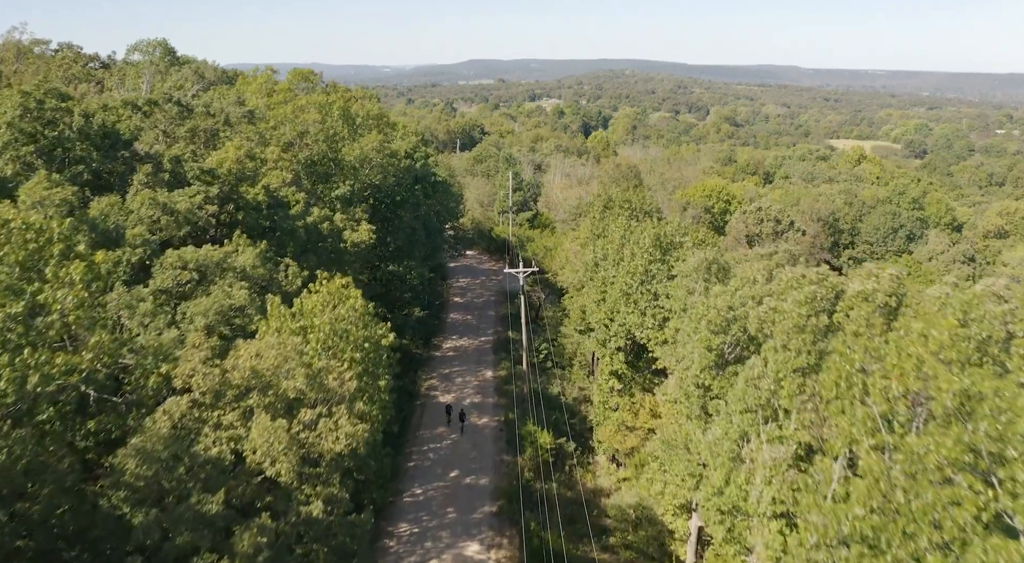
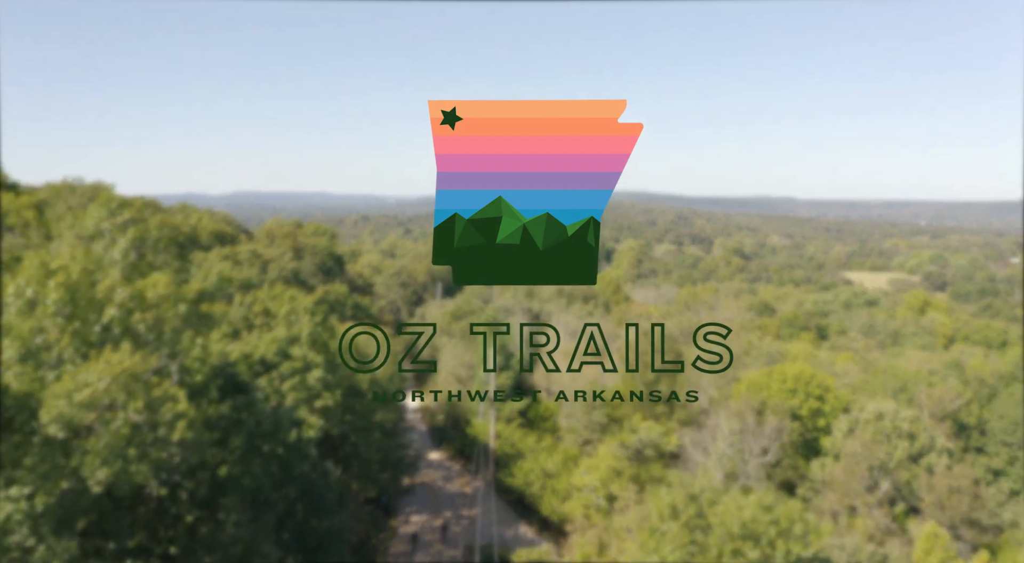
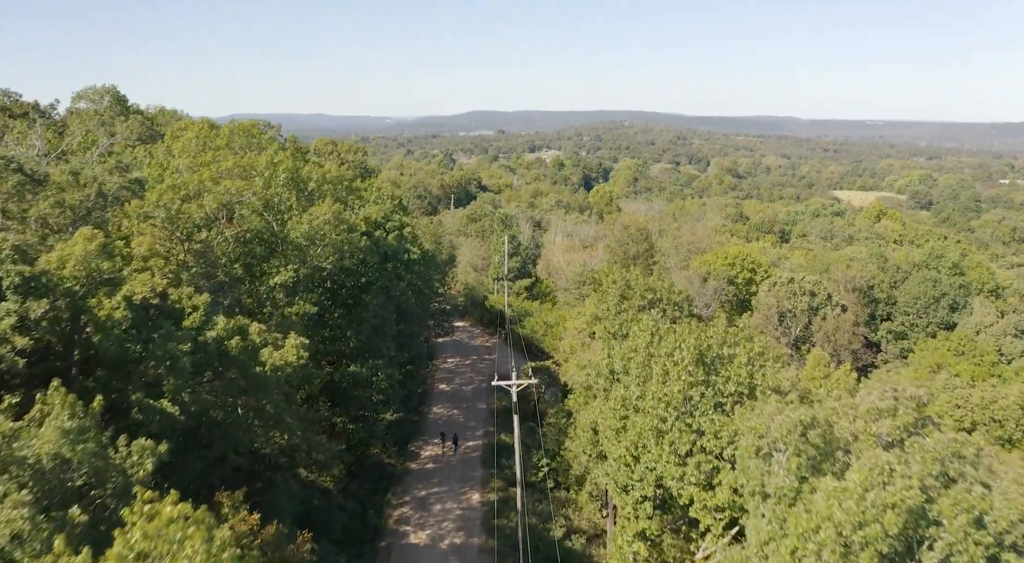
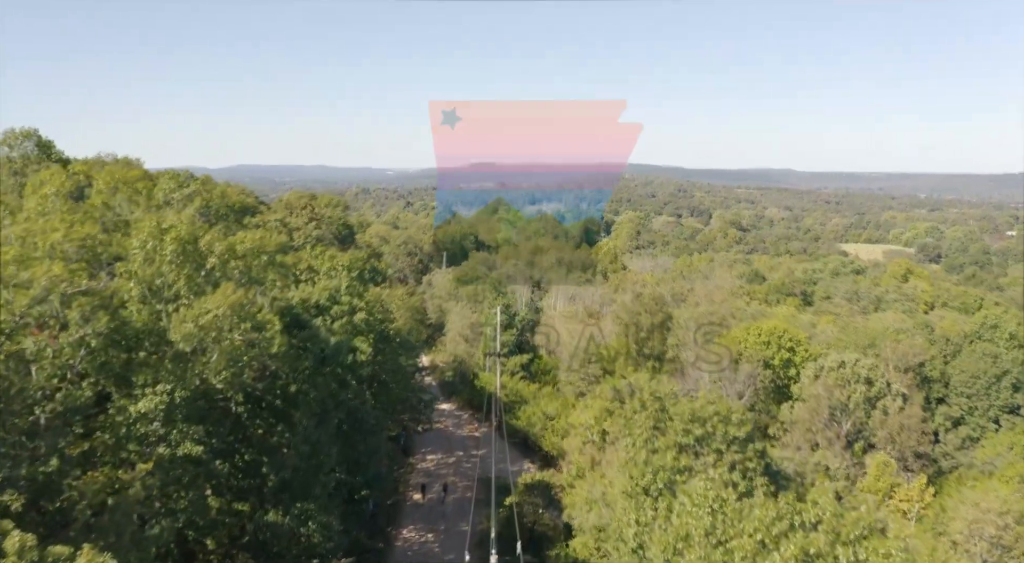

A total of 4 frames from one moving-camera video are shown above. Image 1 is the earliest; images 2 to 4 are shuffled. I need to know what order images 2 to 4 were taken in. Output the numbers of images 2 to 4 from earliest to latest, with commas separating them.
3, 4, 2
